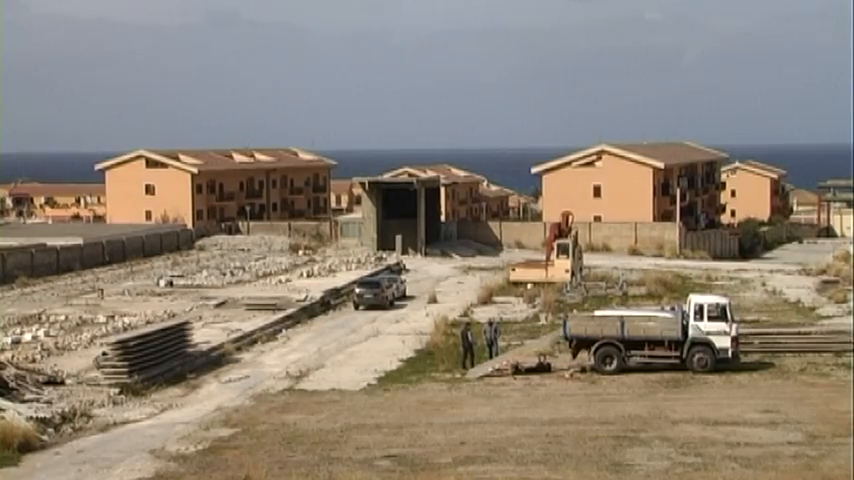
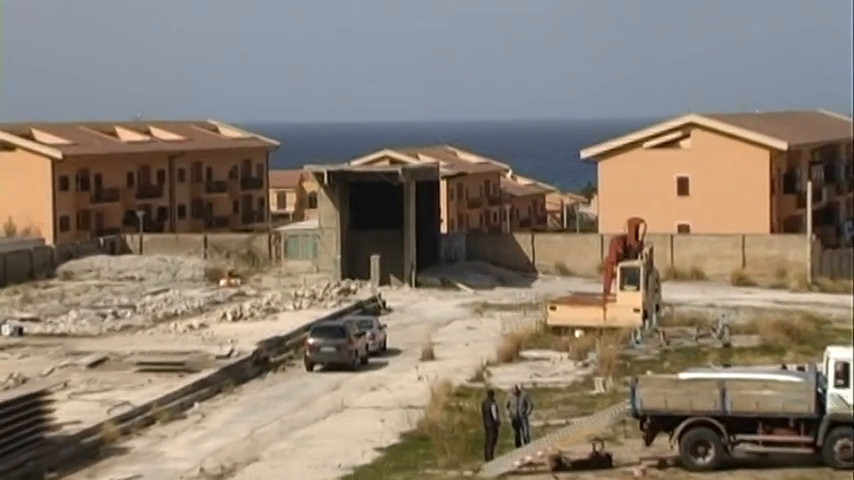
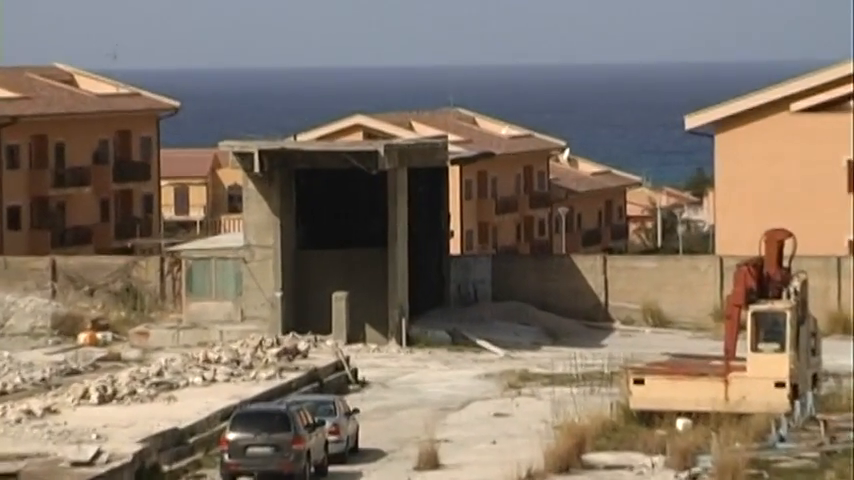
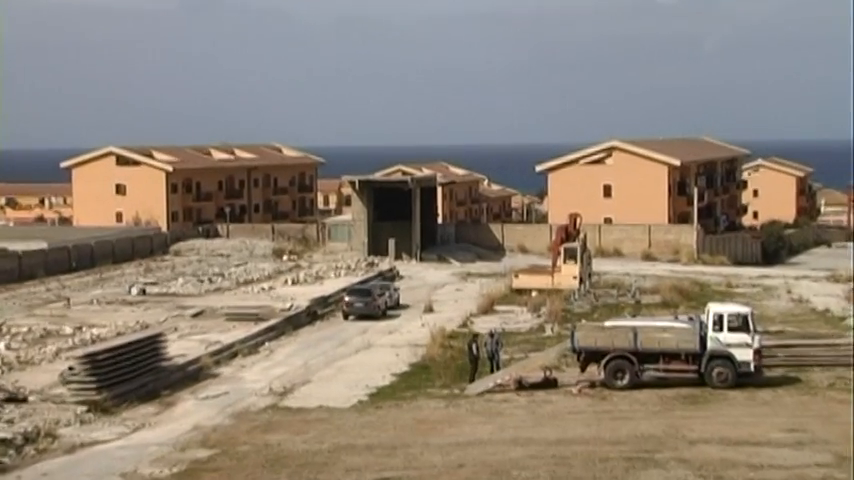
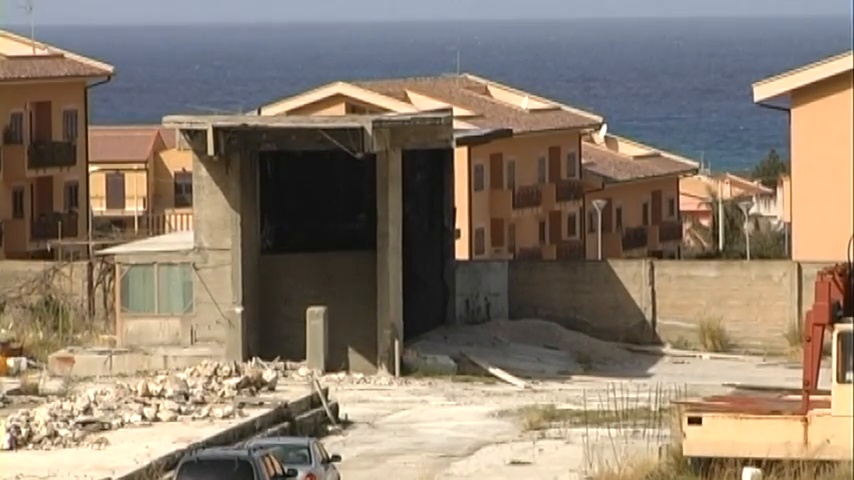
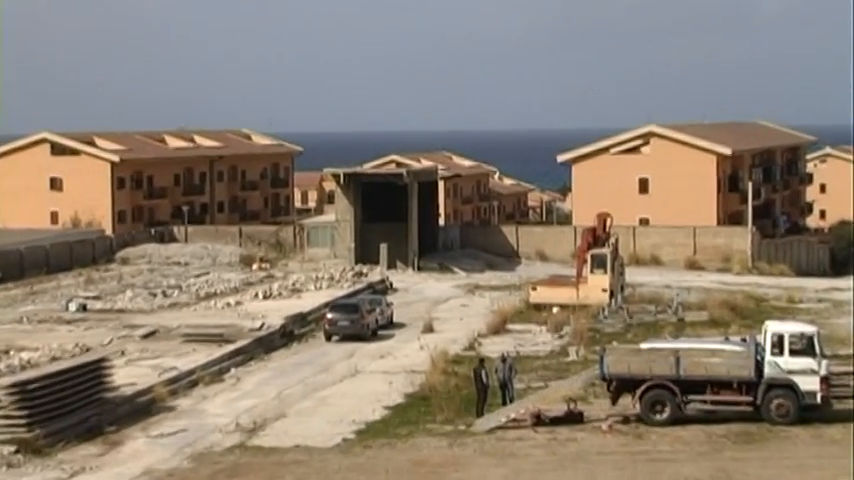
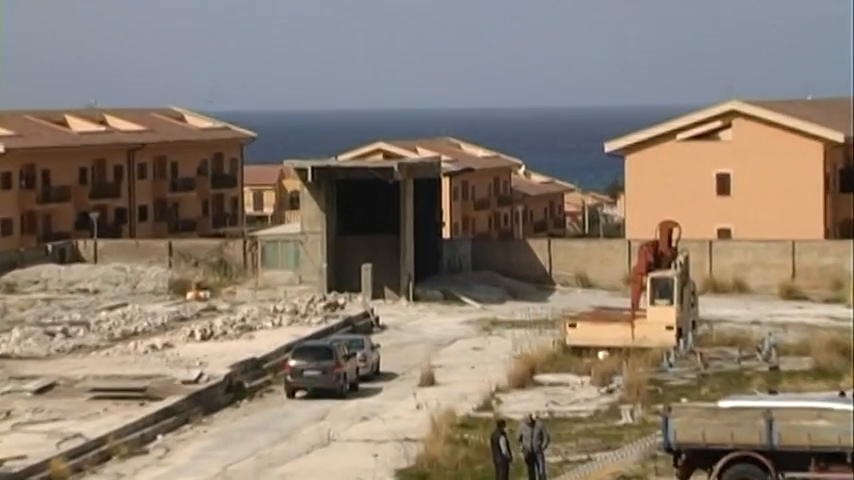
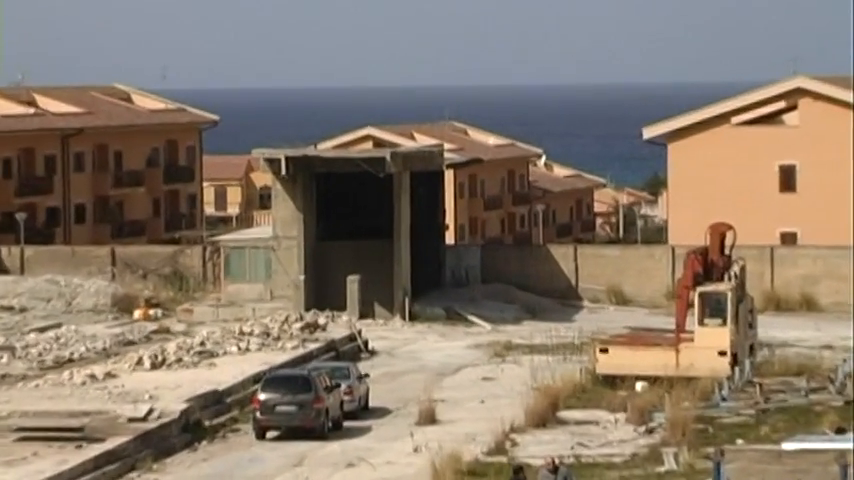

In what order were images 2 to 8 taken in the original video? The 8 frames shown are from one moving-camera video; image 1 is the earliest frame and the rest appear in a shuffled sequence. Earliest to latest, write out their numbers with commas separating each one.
4, 6, 2, 7, 8, 3, 5
